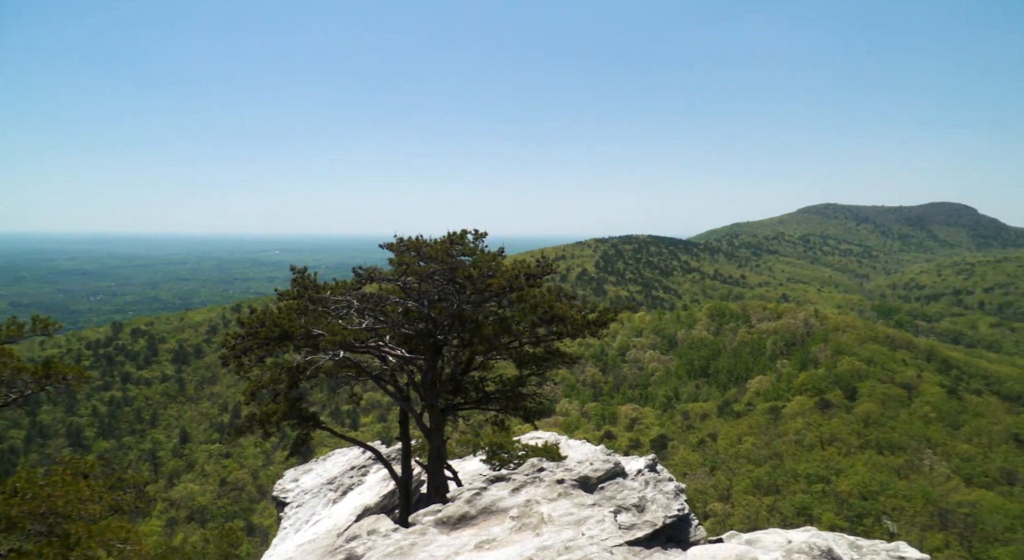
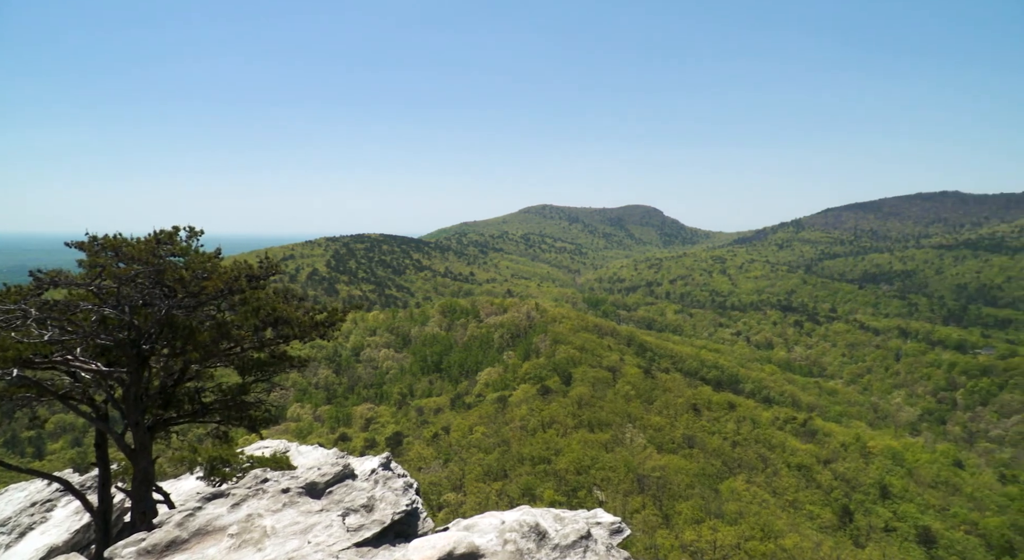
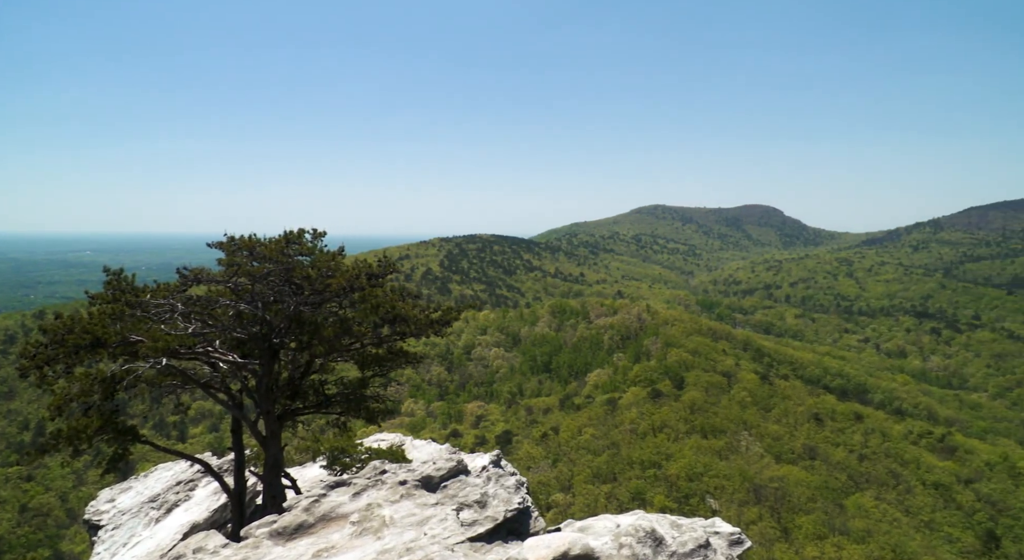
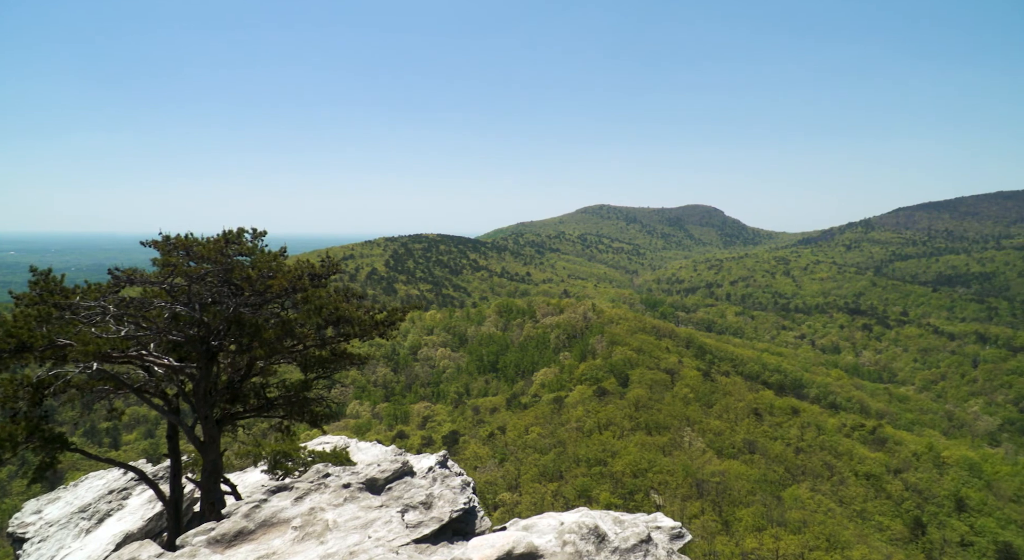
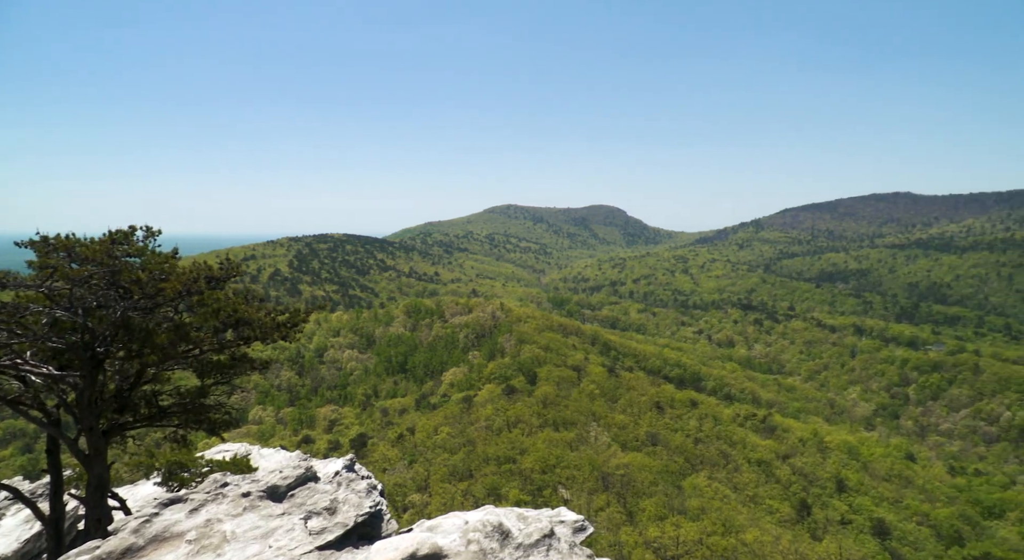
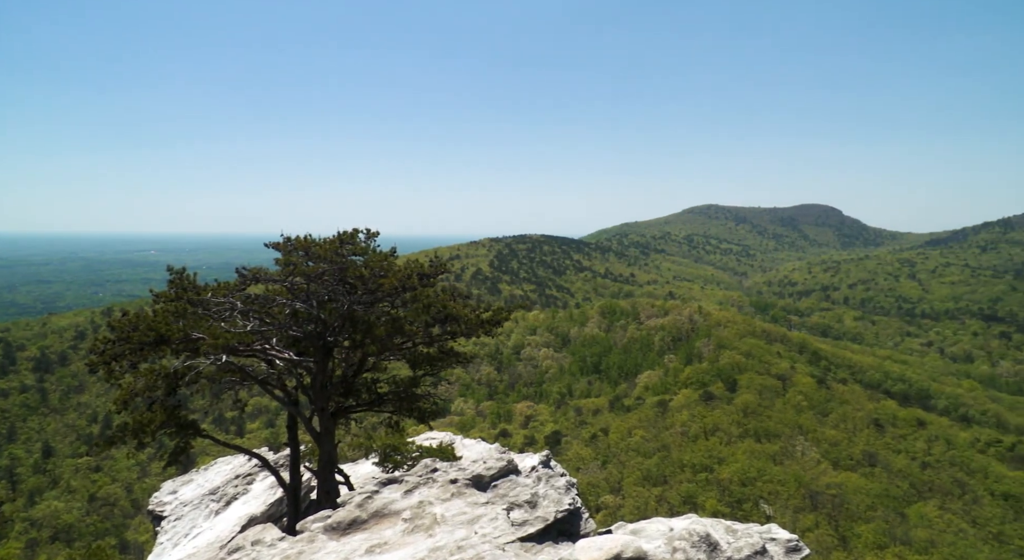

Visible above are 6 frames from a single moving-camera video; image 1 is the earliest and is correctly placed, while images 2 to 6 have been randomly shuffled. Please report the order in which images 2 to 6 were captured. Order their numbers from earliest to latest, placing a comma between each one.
6, 3, 4, 2, 5
